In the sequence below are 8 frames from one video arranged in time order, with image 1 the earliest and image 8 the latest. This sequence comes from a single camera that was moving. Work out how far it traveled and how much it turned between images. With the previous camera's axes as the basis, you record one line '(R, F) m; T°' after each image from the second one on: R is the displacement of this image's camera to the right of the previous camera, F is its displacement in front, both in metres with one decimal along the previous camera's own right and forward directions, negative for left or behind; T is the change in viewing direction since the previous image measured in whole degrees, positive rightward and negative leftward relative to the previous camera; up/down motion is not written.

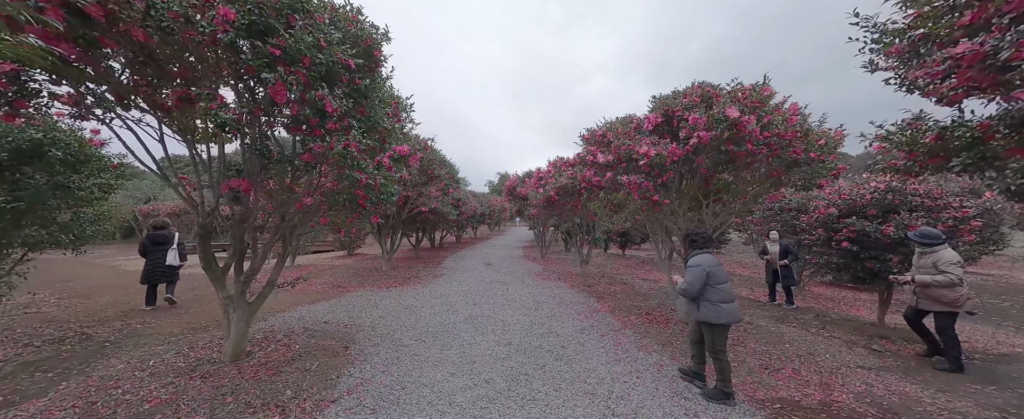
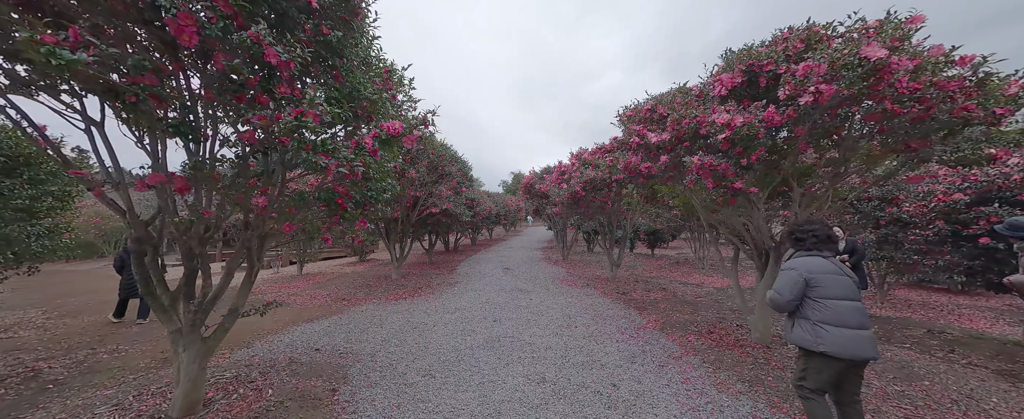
(-0.2, +0.9) m; -3°
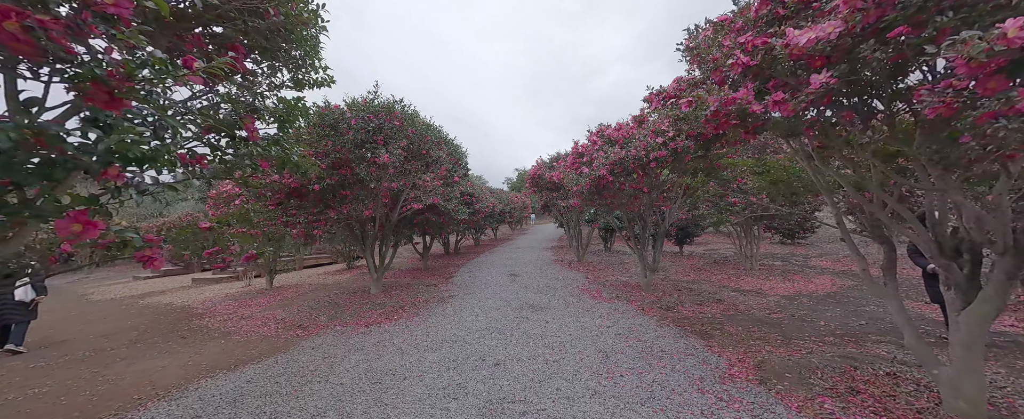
(0.0, +1.6) m; -1°
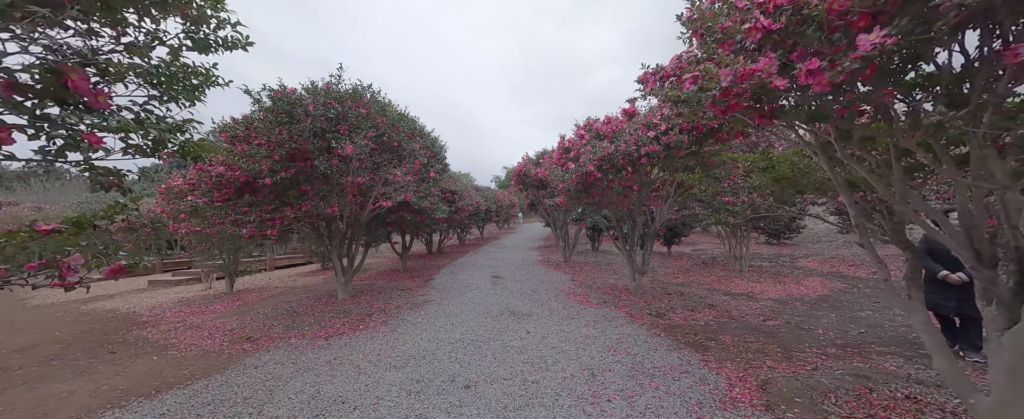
(+0.2, +0.4) m; +2°
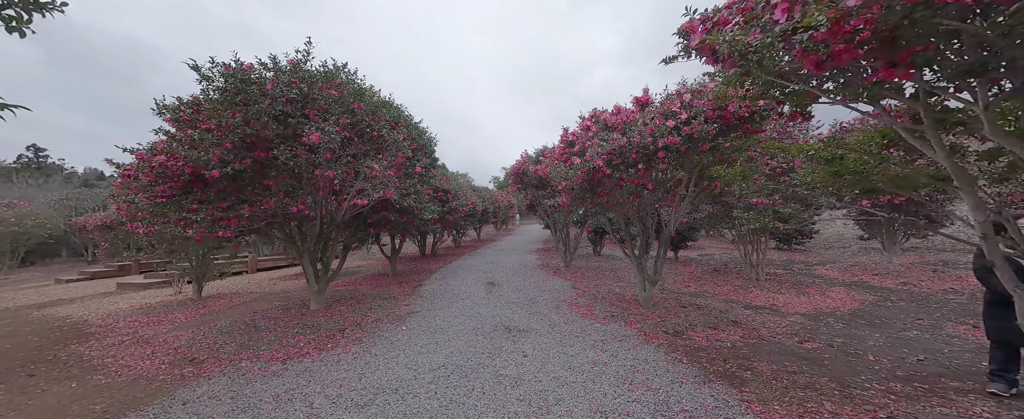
(0.0, +0.7) m; 0°
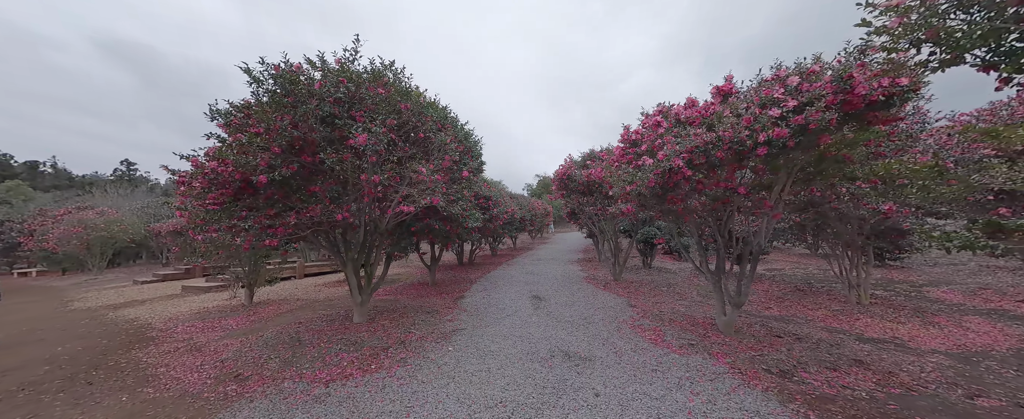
(-0.4, +0.5) m; -6°
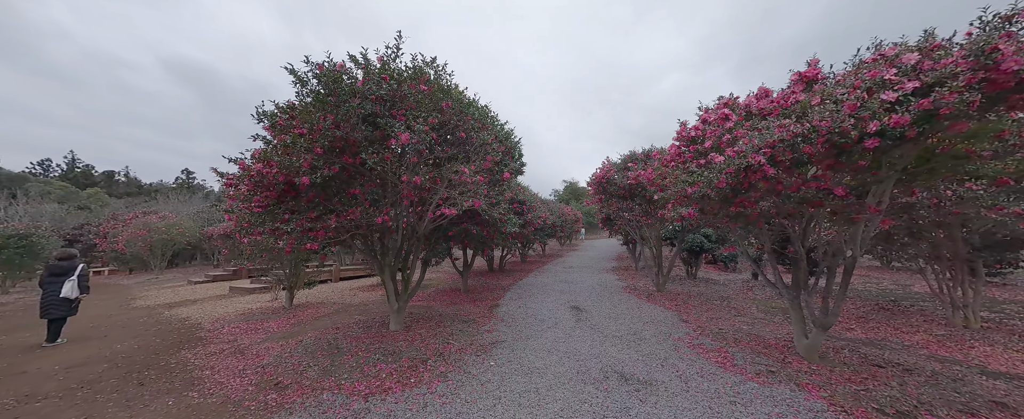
(-0.3, +0.3) m; -5°
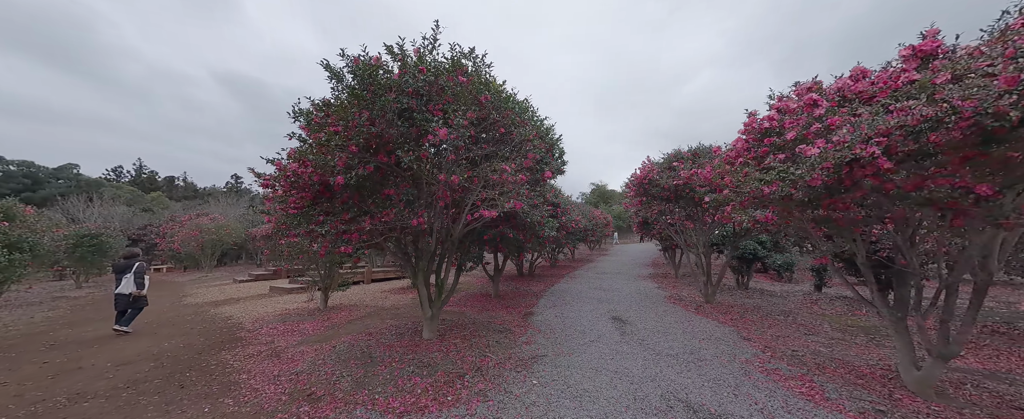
(-0.2, +0.3) m; -5°
